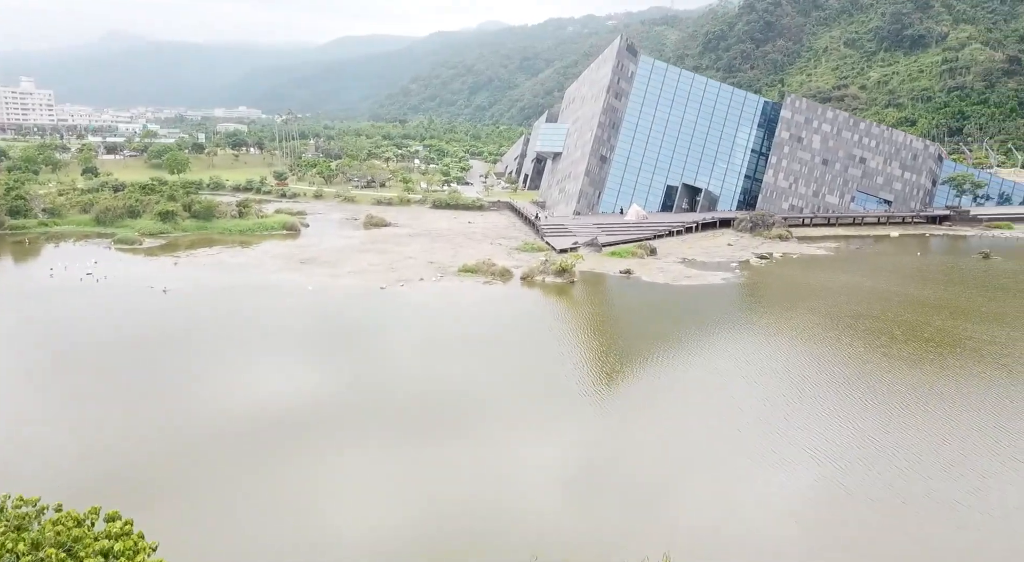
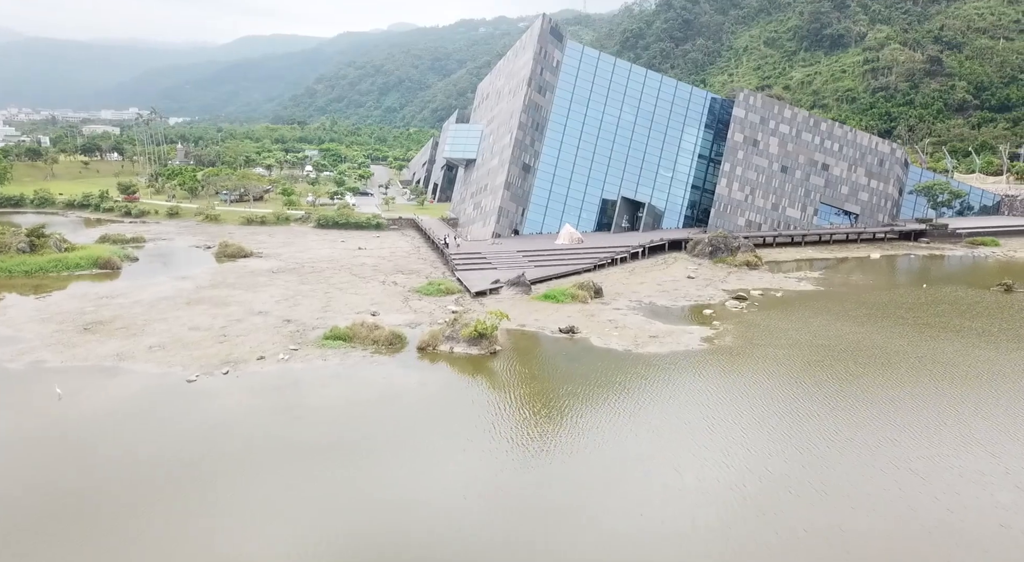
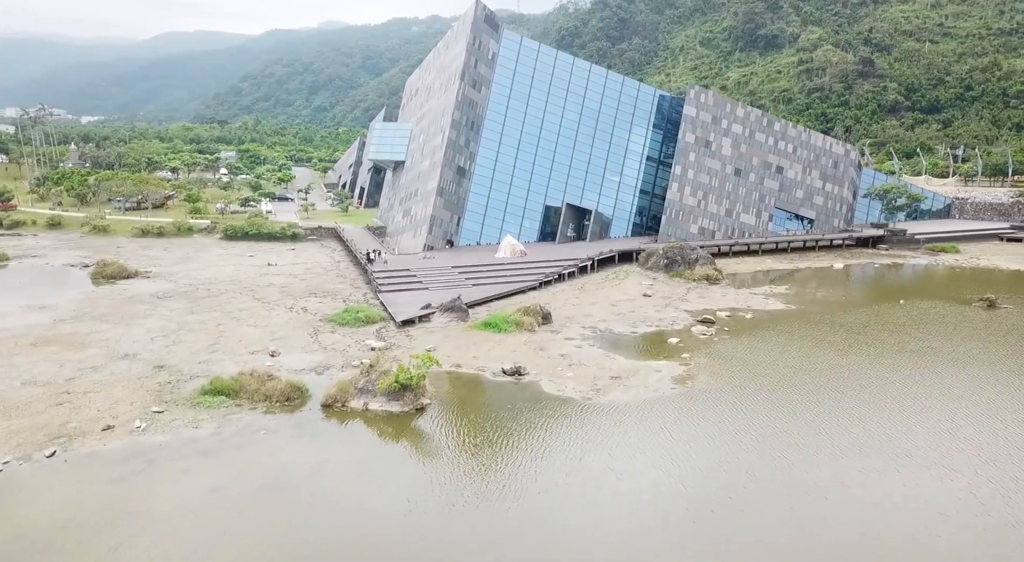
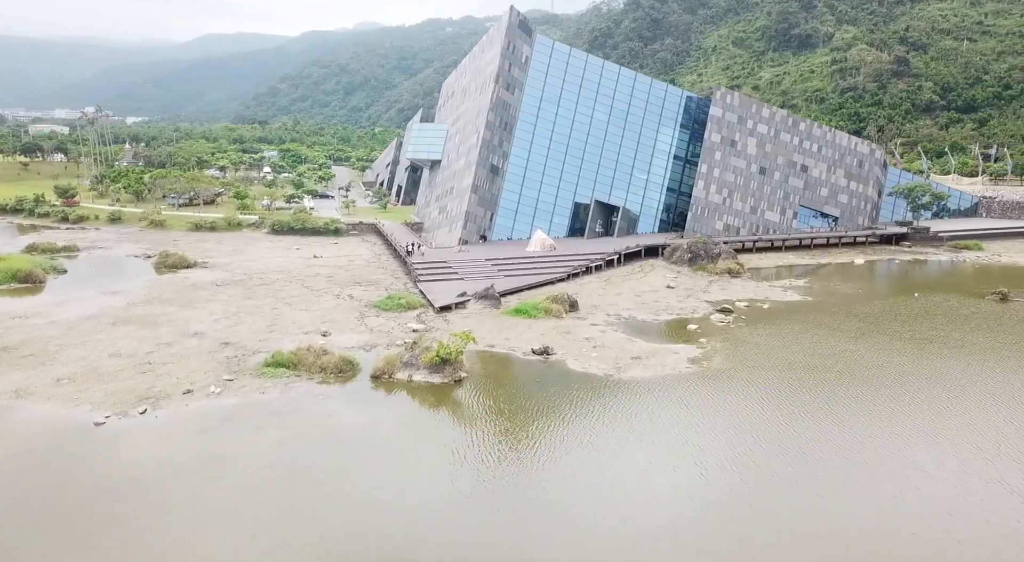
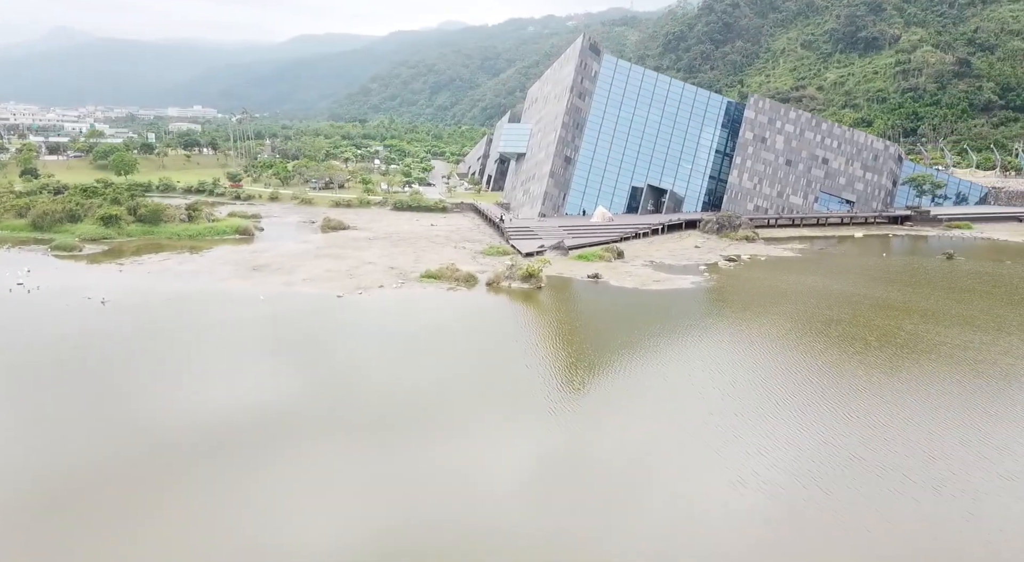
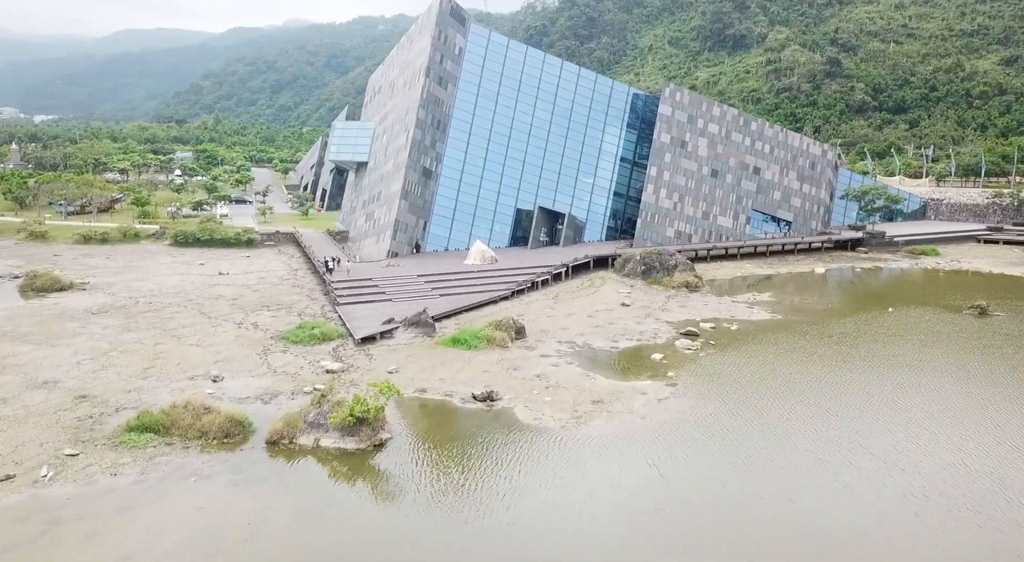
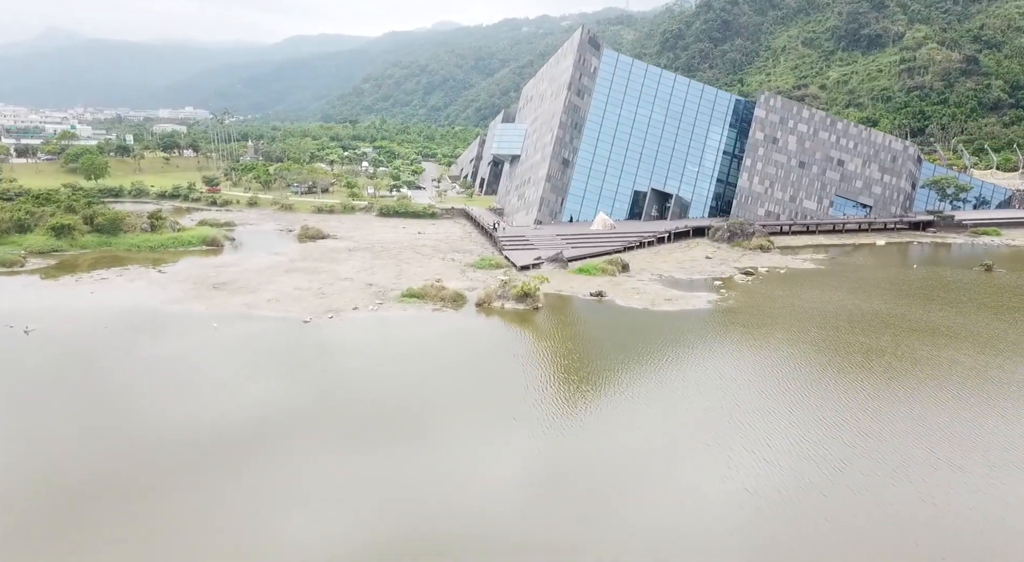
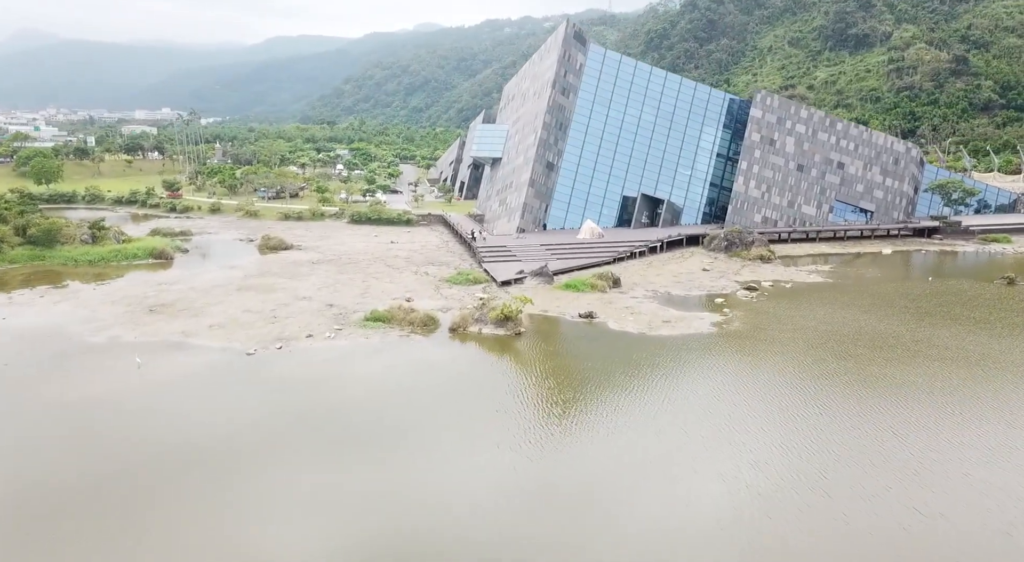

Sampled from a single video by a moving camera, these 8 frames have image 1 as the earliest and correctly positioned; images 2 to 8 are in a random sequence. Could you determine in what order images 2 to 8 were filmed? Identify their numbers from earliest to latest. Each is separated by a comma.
5, 7, 8, 2, 4, 3, 6
